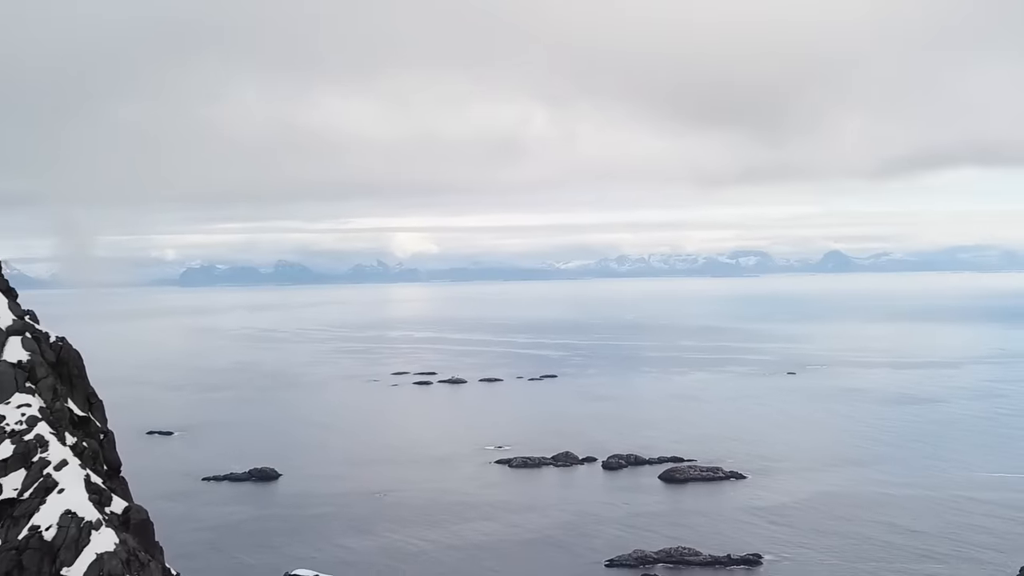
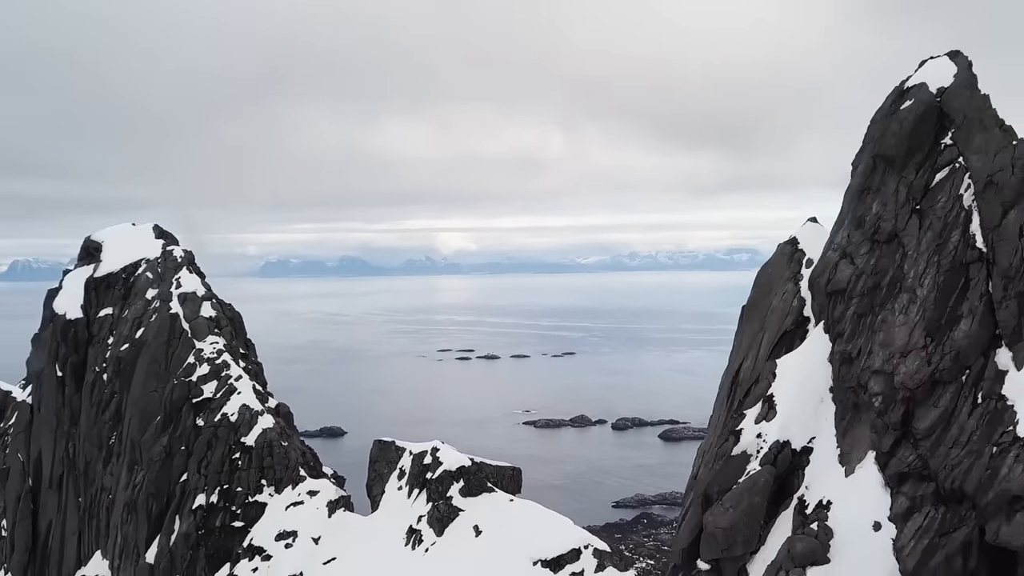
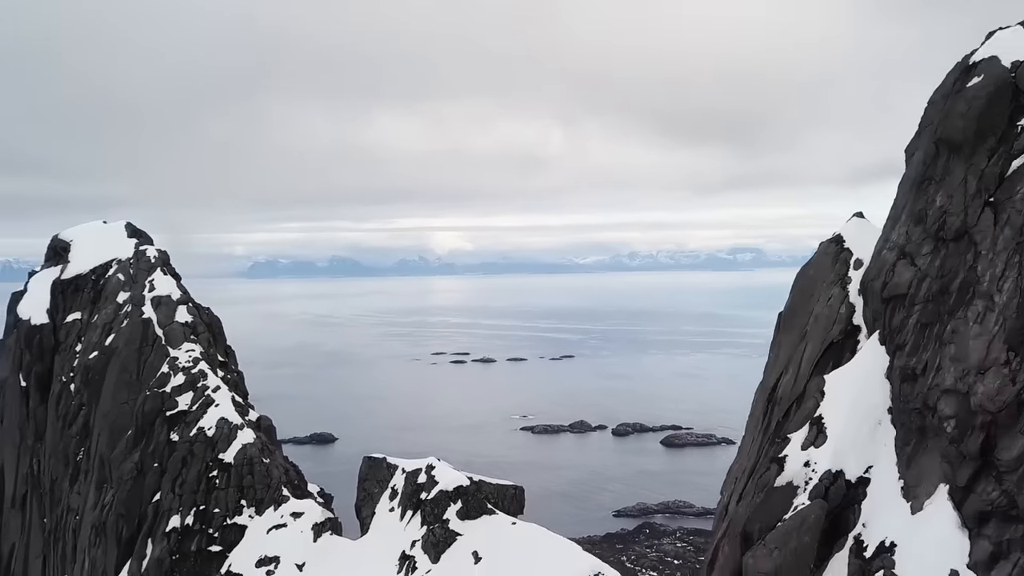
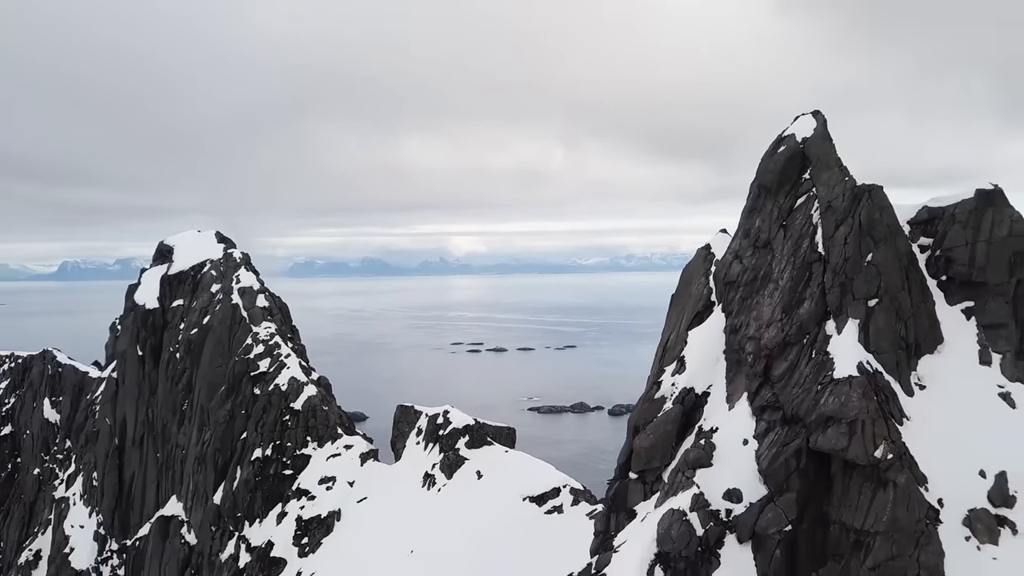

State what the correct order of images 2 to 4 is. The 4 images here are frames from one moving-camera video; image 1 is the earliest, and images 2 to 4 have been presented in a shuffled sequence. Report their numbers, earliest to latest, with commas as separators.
3, 2, 4
